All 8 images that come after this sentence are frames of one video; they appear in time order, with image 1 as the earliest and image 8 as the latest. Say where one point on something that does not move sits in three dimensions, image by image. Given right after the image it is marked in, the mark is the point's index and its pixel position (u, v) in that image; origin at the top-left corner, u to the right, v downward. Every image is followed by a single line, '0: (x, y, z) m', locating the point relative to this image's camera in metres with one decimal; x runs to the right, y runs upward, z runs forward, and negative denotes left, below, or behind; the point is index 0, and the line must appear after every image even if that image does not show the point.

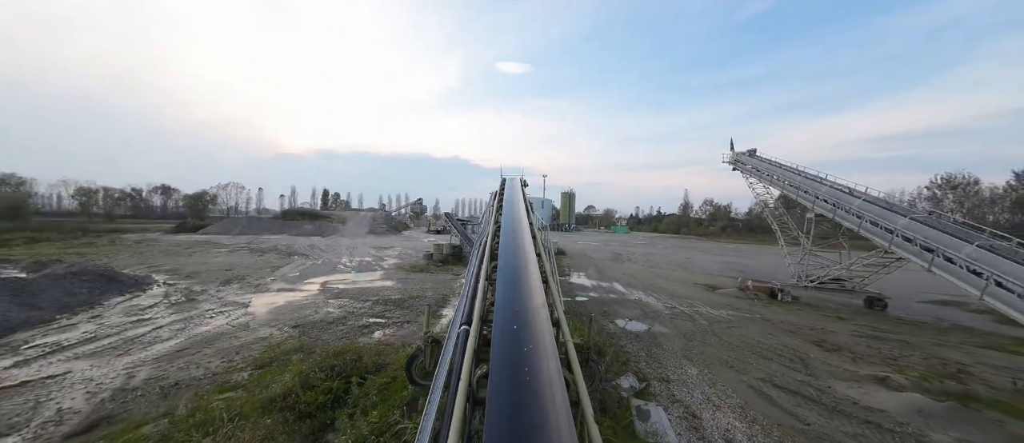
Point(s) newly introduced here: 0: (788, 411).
0: (+4.1, -2.8, +4.7) m
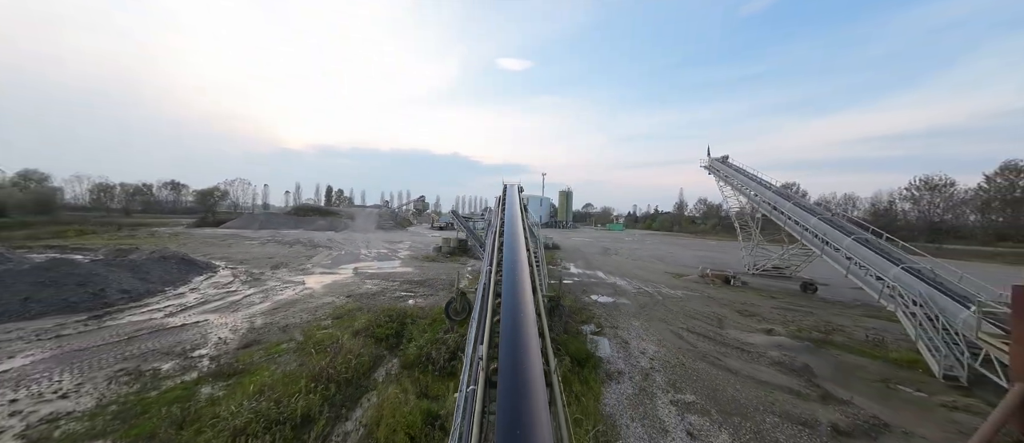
0: (+4.1, -2.8, +7.3) m
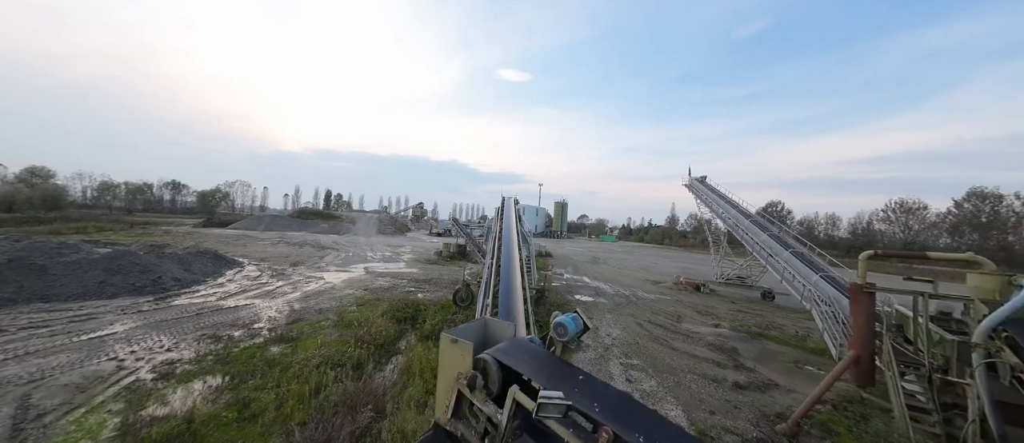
0: (+3.9, -3.1, +9.1) m
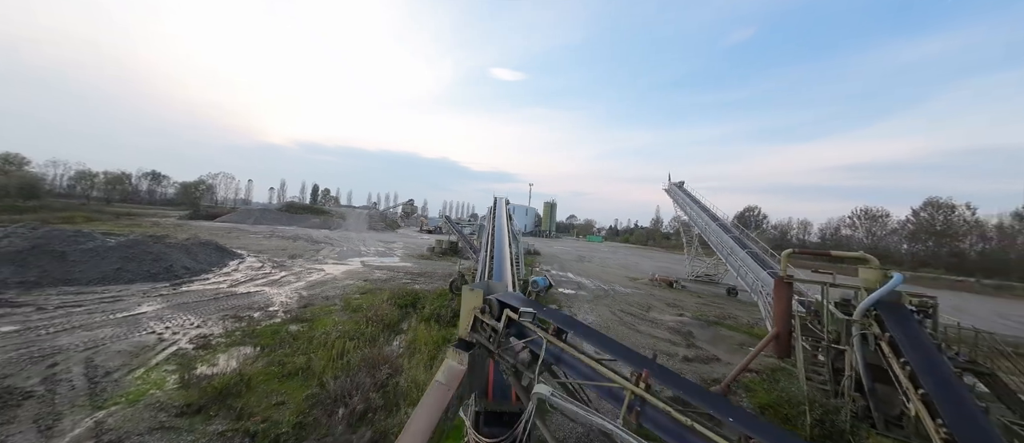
0: (+3.5, -3.2, +10.4) m
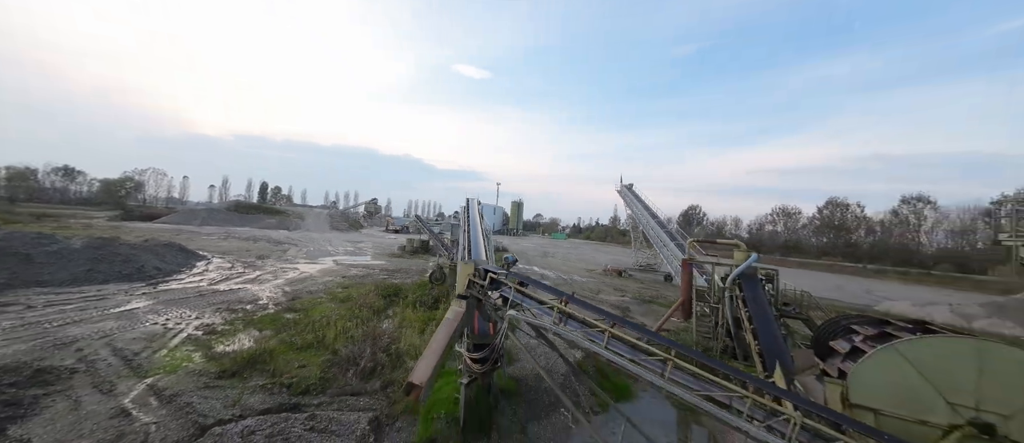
0: (+2.3, -3.1, +12.4) m
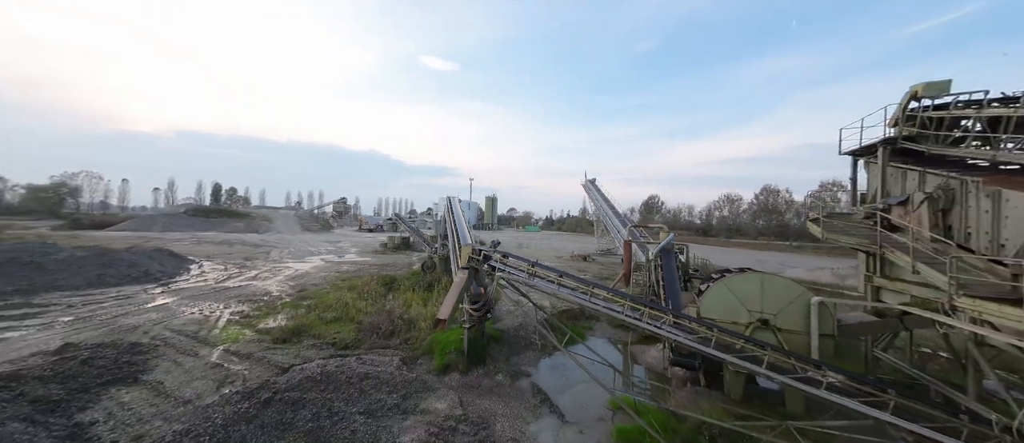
0: (+1.3, -2.8, +14.9) m
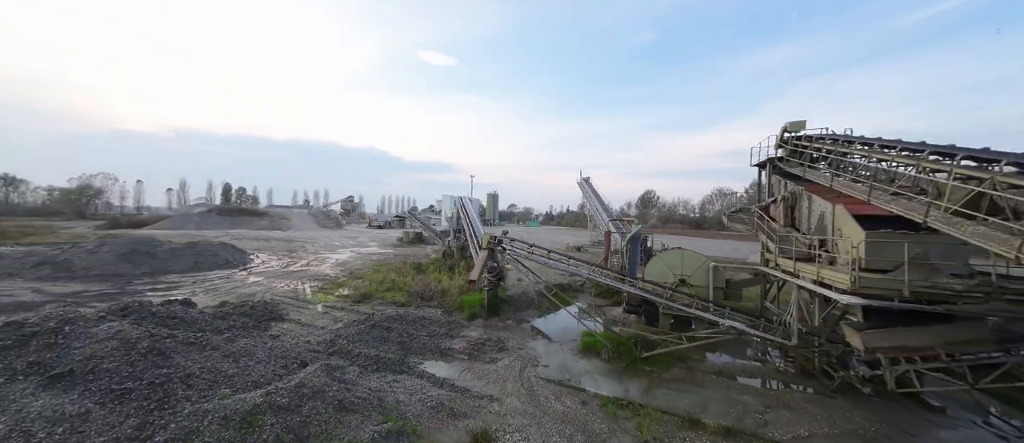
0: (+1.5, -2.5, +18.3) m
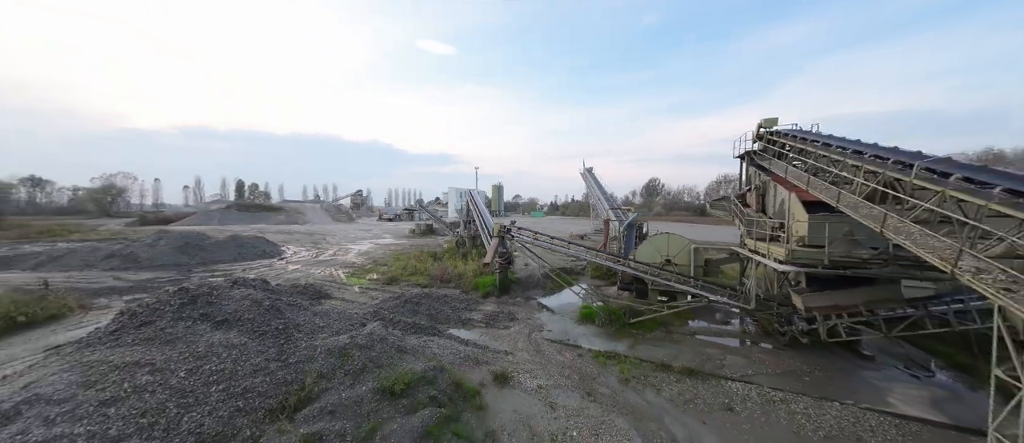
0: (+2.0, -1.9, +19.9) m
